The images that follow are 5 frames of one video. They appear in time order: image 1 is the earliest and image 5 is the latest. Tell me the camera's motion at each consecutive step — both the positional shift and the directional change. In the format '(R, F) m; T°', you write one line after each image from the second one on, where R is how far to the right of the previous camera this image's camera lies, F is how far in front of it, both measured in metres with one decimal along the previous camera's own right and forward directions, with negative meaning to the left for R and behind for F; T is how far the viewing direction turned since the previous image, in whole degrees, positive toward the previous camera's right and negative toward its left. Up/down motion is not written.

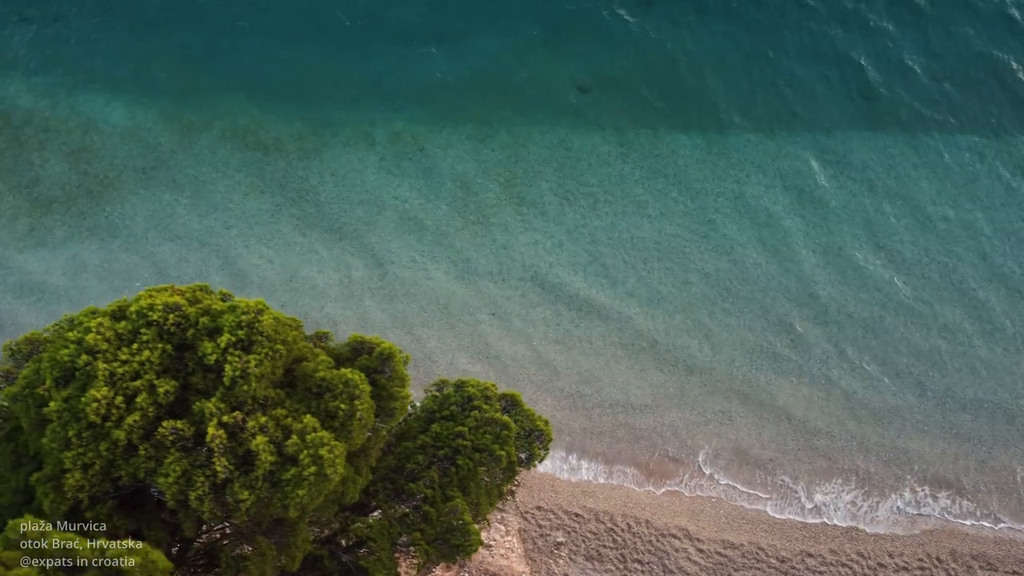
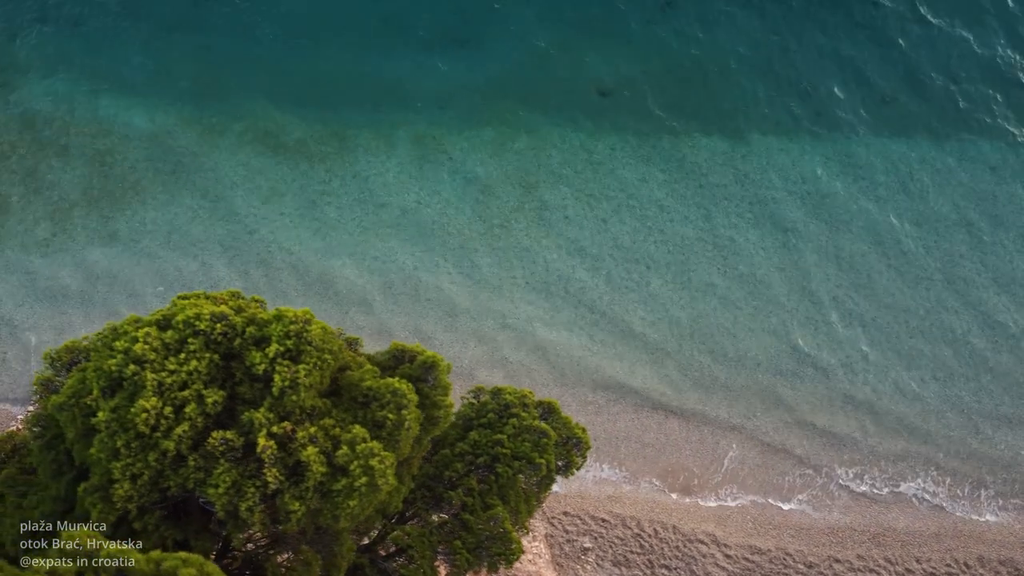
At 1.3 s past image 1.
(-0.9, 0.0) m; 0°
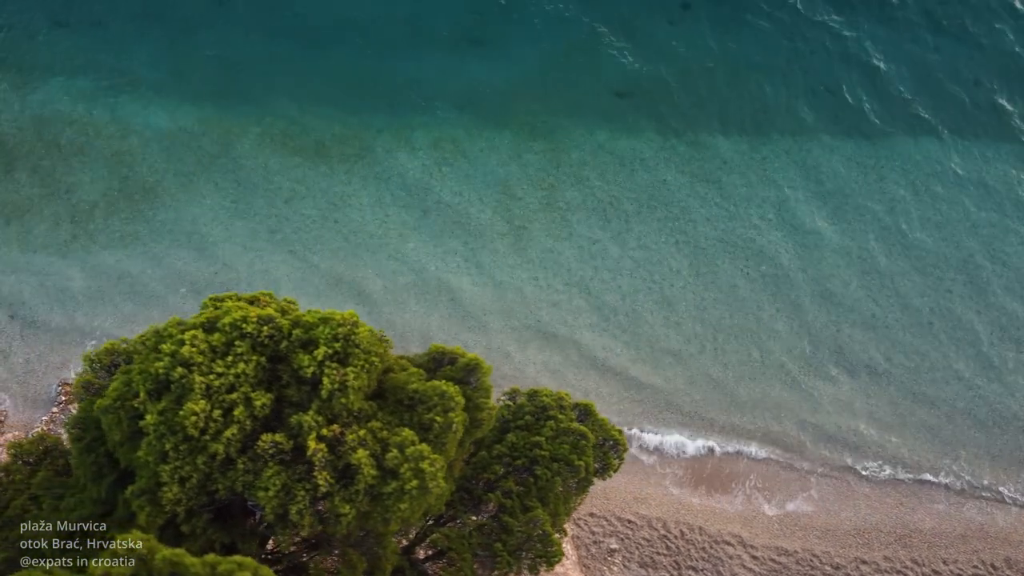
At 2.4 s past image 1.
(-0.9, 0.0) m; 0°
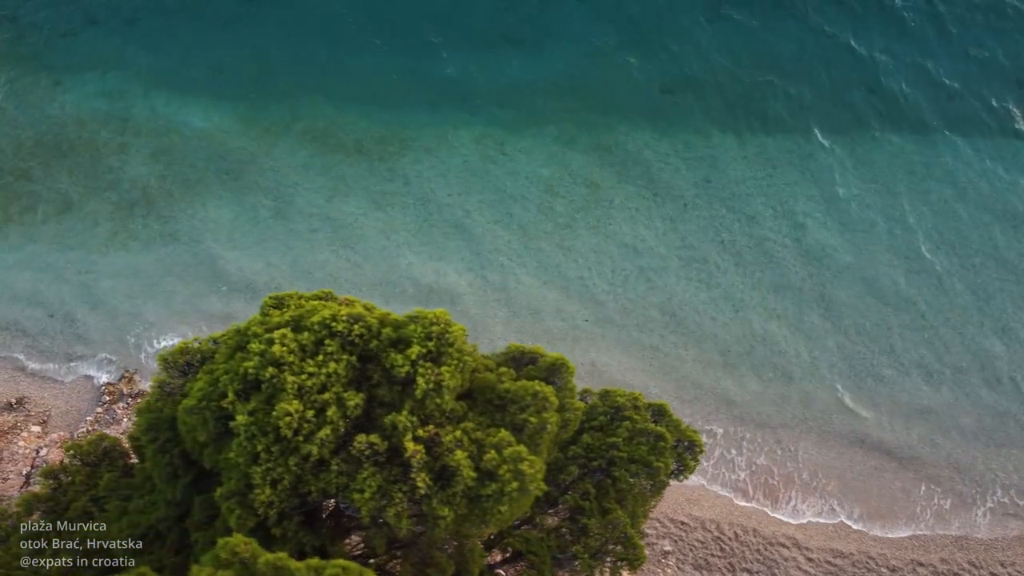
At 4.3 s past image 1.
(-1.8, +0.2) m; 0°
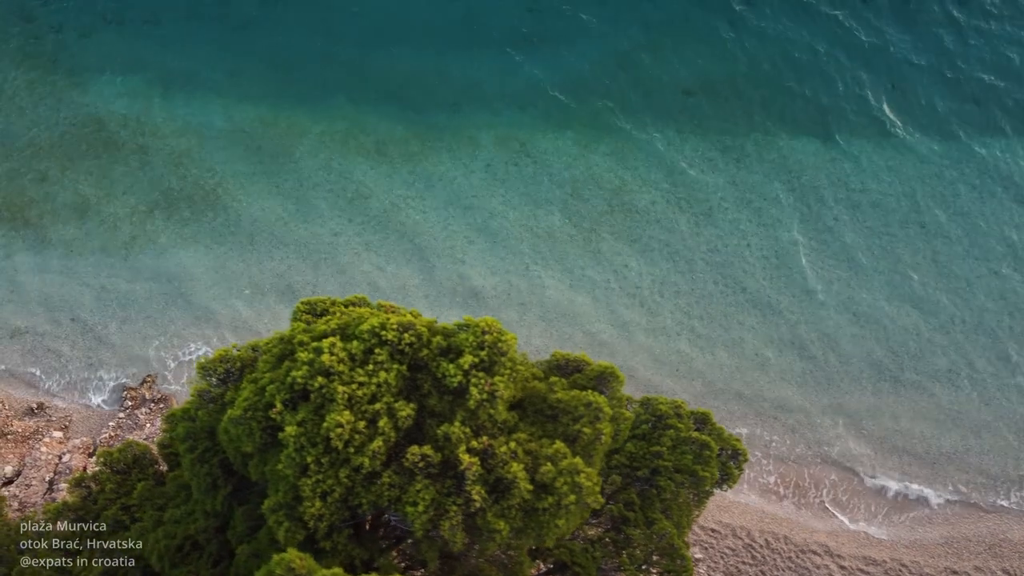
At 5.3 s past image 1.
(-1.0, +0.3) m; 0°
